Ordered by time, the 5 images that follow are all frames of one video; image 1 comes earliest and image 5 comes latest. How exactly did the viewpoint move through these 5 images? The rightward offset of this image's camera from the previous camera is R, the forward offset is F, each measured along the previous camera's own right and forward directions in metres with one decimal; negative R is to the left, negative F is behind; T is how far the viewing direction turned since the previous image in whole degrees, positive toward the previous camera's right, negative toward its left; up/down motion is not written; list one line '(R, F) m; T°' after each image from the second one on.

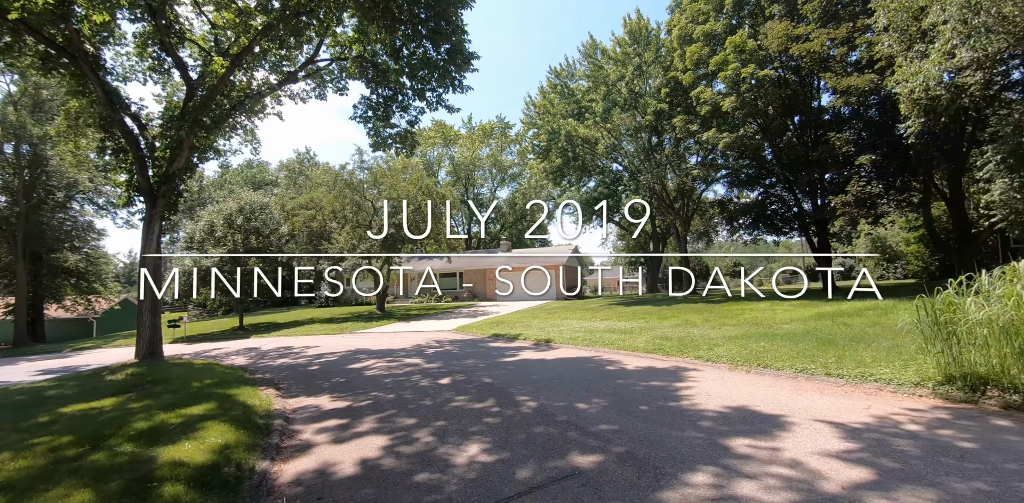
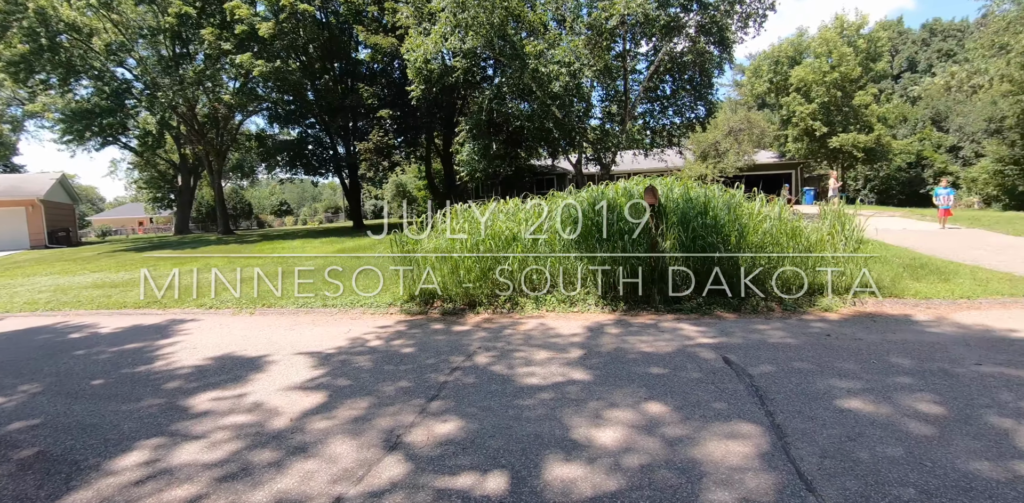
(+1.4, +0.3) m; +48°
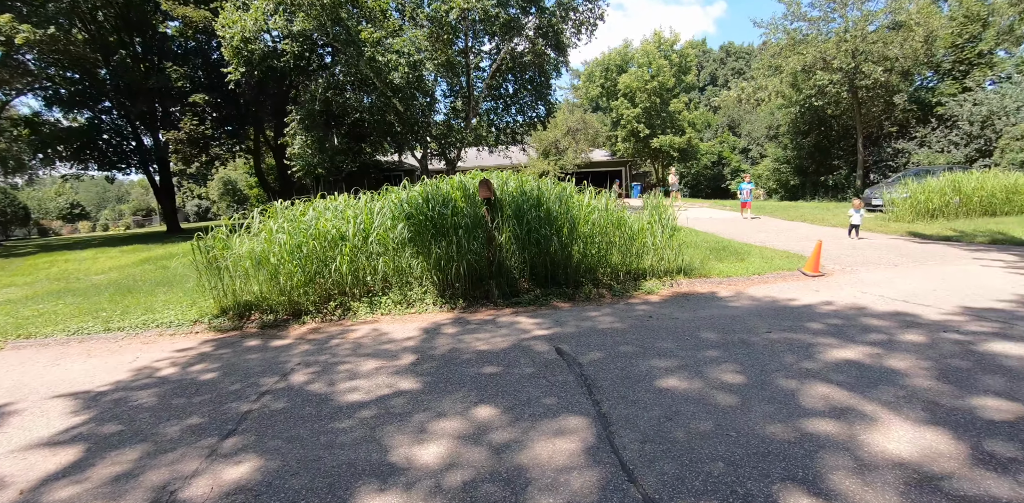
(+0.4, +0.4) m; +17°
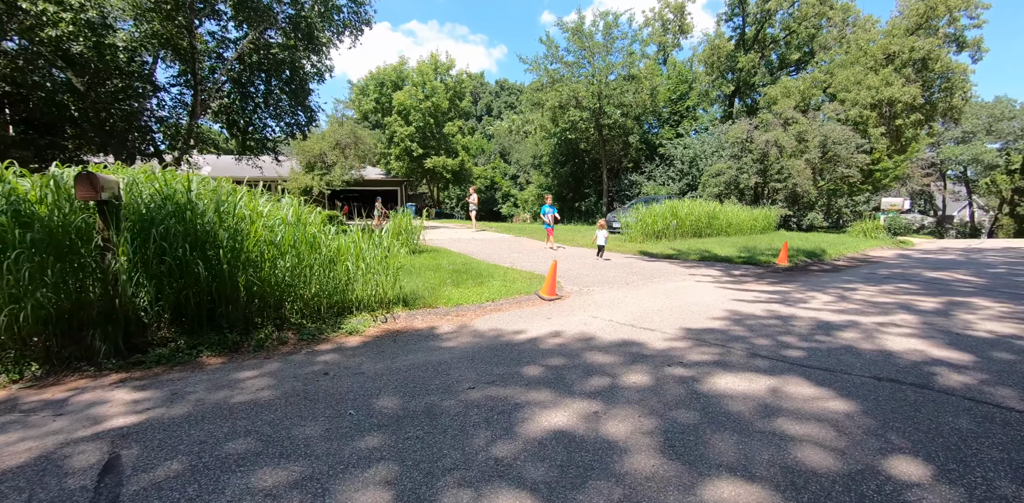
(+1.3, +1.4) m; +24°
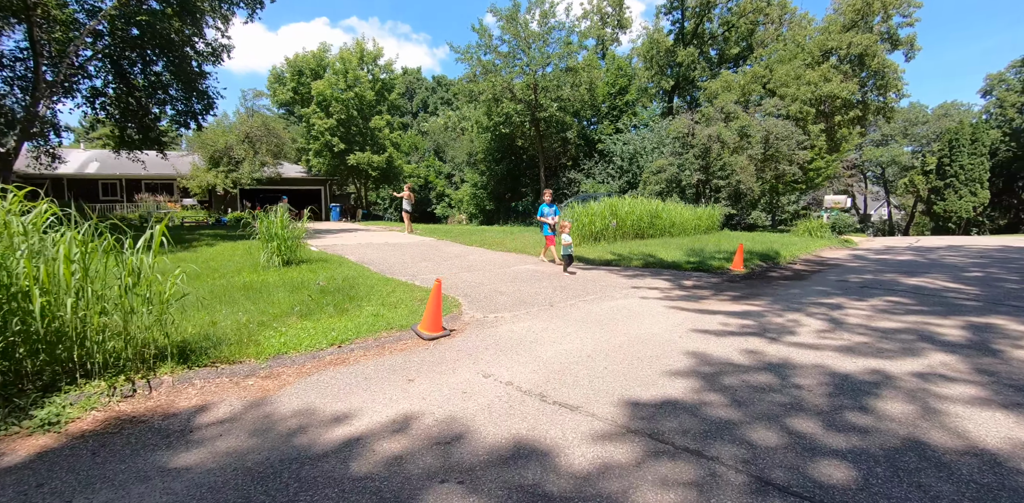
(+0.6, +1.7) m; +6°
